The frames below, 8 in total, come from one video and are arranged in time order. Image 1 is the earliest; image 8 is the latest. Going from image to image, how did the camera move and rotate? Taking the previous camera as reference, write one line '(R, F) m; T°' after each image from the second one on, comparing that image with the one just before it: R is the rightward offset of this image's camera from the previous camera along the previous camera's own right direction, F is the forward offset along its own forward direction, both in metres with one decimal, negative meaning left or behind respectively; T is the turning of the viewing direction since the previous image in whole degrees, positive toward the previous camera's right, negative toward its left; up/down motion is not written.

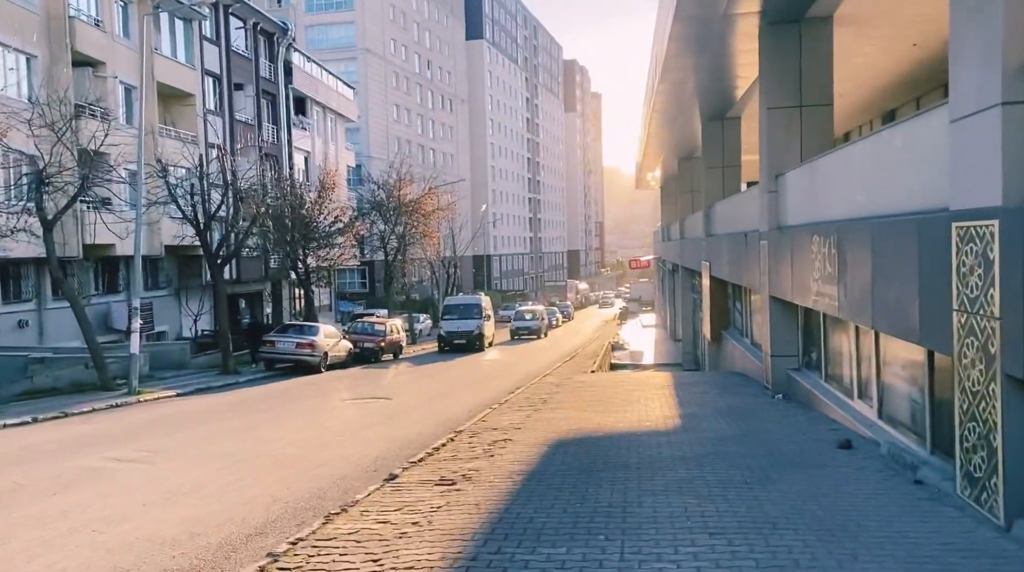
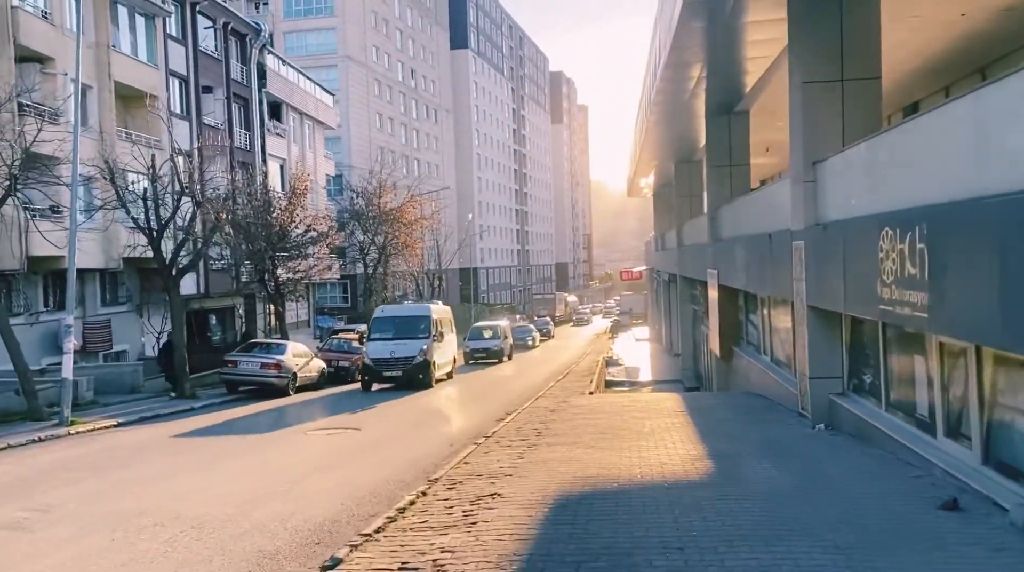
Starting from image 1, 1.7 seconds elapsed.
(0.0, +2.5) m; +1°
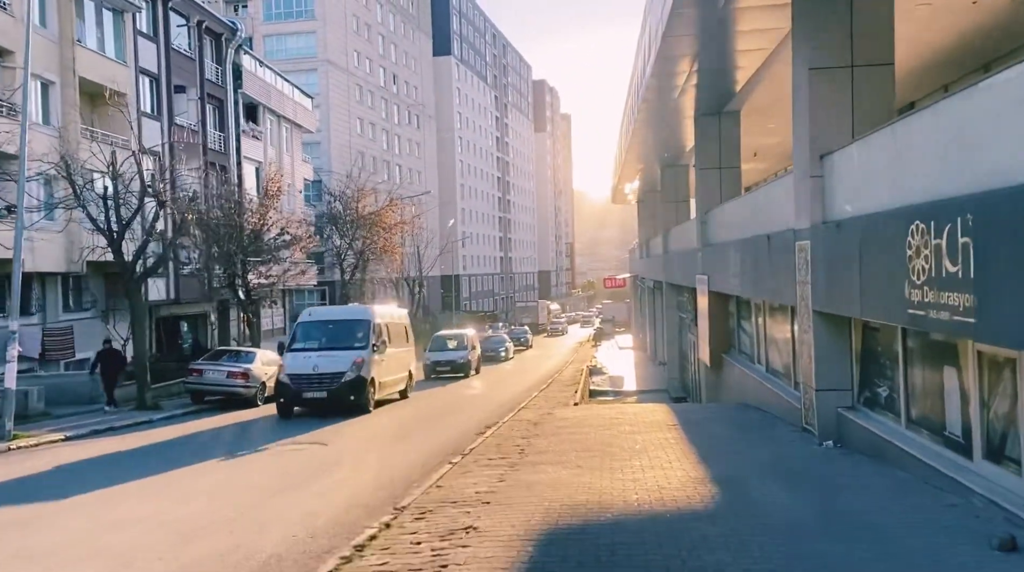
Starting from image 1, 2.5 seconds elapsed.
(0.0, +1.1) m; +1°
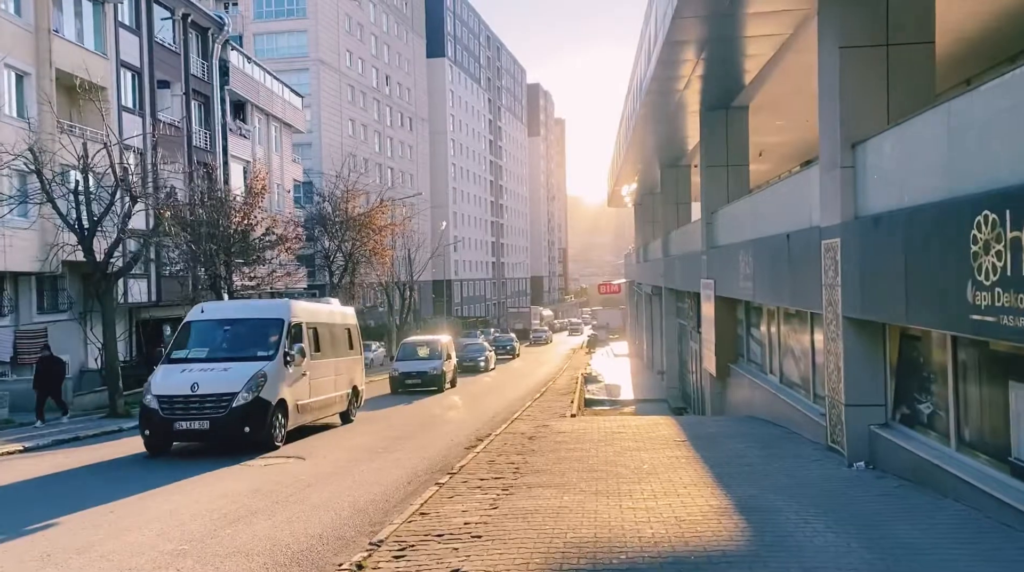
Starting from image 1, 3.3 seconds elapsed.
(0.0, +1.2) m; 0°
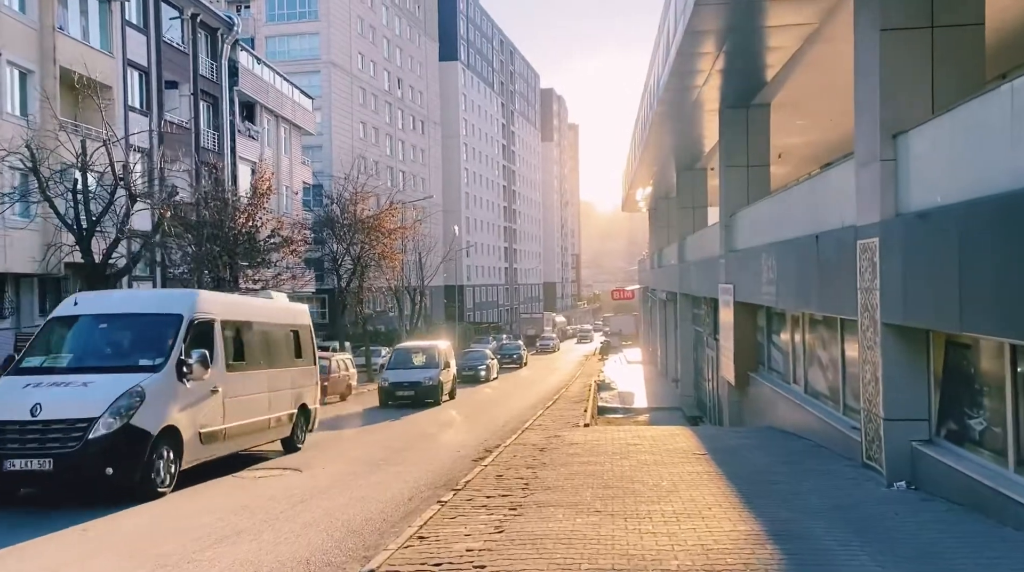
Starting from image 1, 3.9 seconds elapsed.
(0.0, +0.8) m; -1°
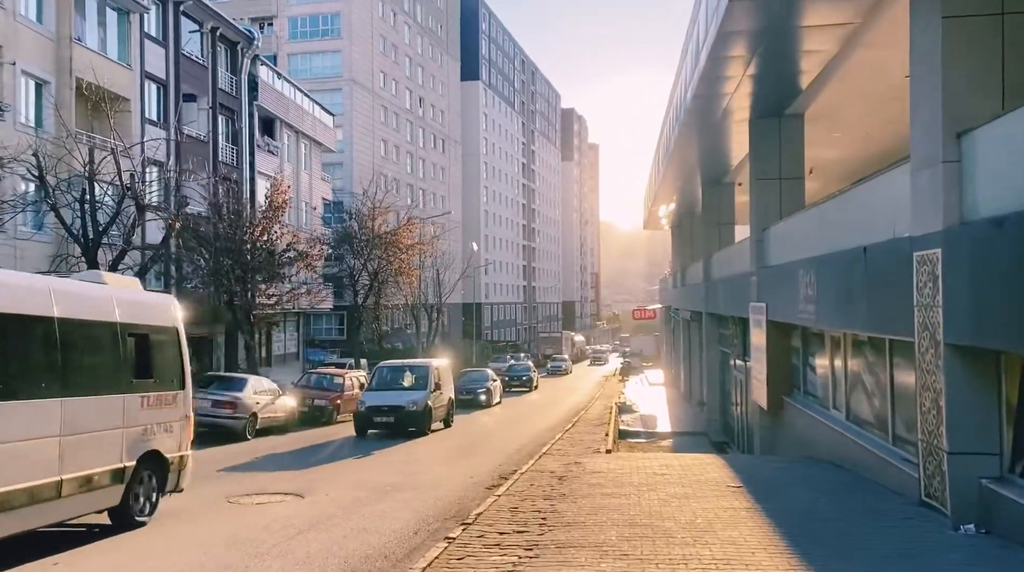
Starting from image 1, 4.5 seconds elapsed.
(0.0, +0.9) m; -1°
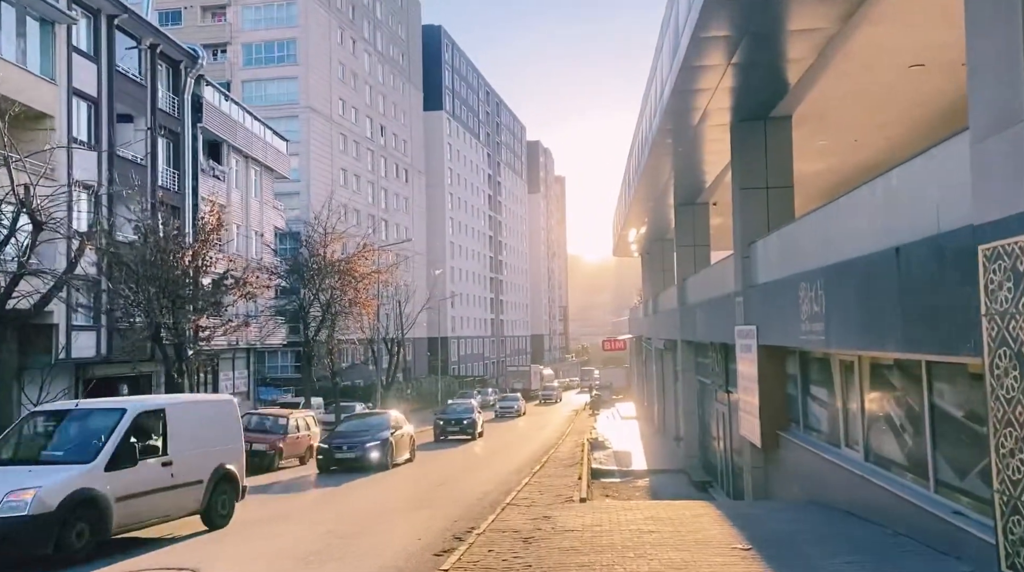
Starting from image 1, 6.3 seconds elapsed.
(+0.2, +2.3) m; +2°
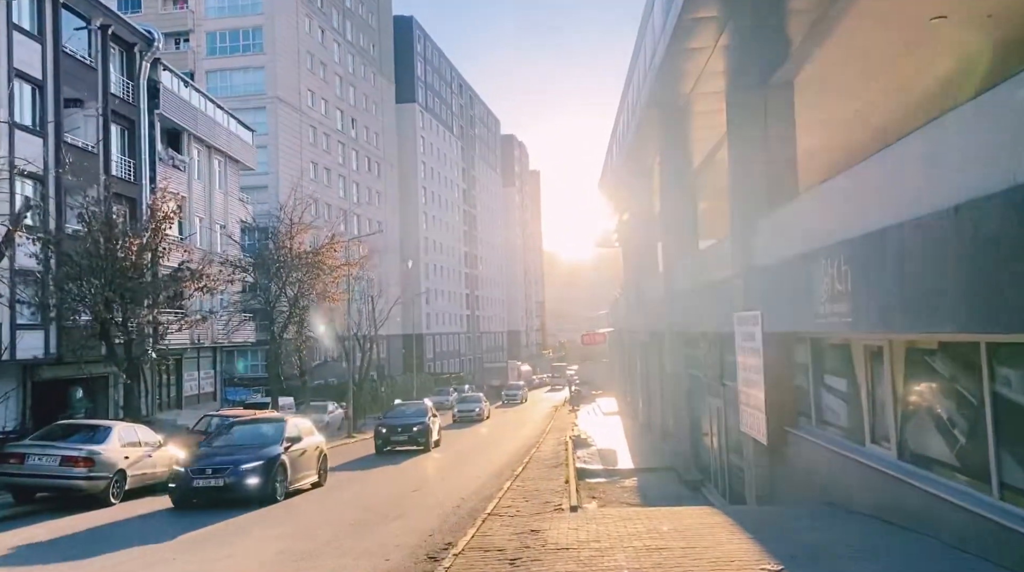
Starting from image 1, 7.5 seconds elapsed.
(0.0, +1.6) m; +1°
